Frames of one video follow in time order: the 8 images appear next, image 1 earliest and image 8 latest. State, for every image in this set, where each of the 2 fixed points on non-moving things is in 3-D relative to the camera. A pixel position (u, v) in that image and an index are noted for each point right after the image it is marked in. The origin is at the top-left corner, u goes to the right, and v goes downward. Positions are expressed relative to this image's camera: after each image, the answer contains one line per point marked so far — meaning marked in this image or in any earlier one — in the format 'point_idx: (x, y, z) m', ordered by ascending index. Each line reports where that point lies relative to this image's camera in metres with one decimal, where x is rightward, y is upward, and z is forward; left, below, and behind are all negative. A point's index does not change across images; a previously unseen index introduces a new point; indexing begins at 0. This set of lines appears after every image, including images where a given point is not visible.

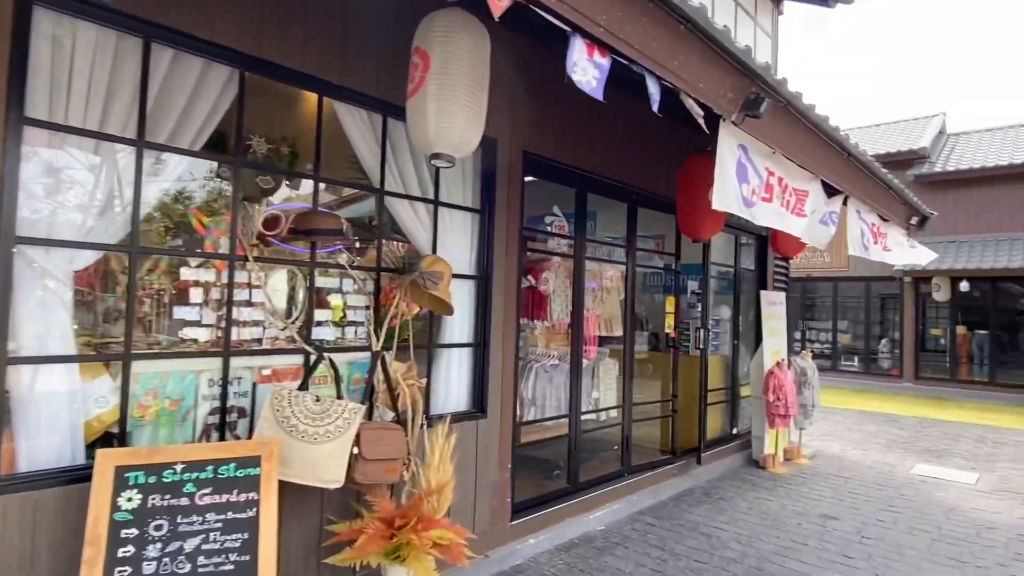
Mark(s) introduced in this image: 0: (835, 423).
0: (+4.6, -1.9, +8.6) m
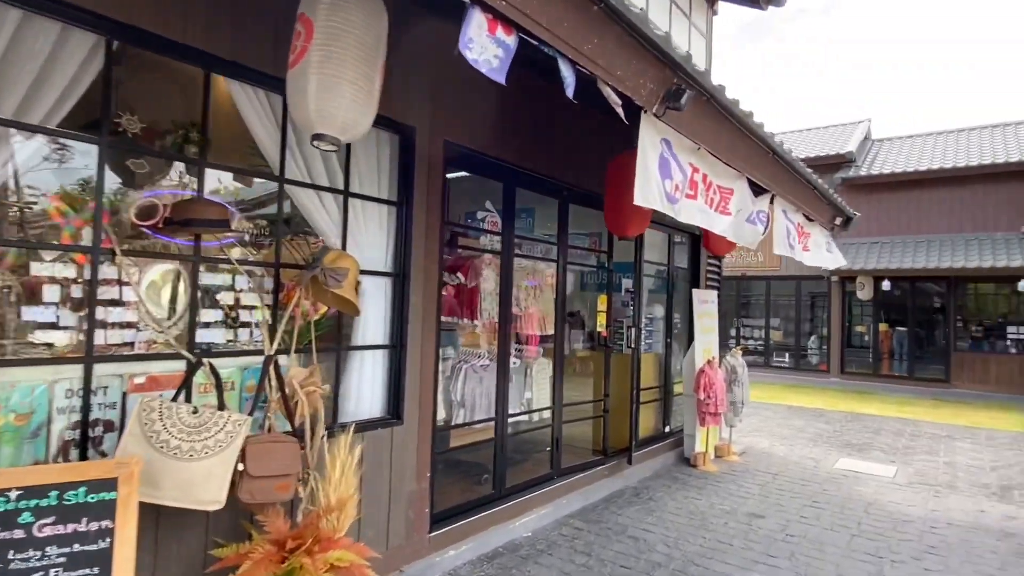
0: (+3.7, -1.9, +8.8) m
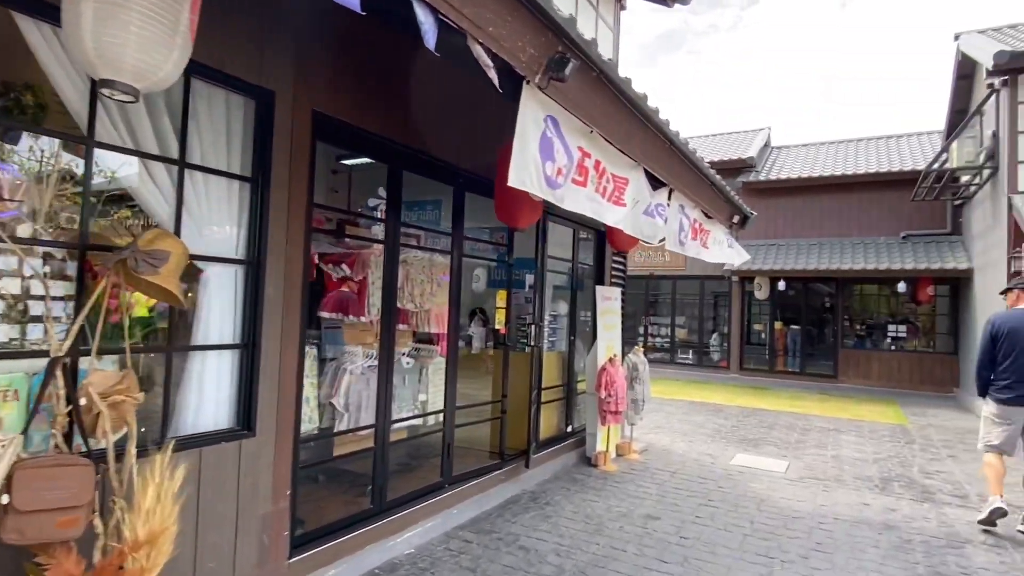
0: (+2.3, -1.9, +8.9) m
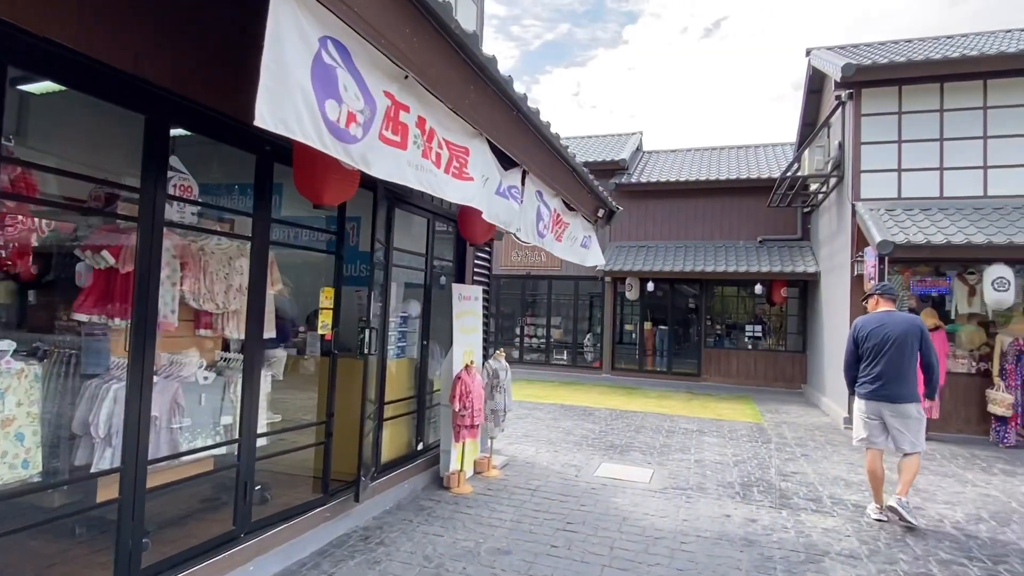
0: (+0.3, -1.9, +8.4) m
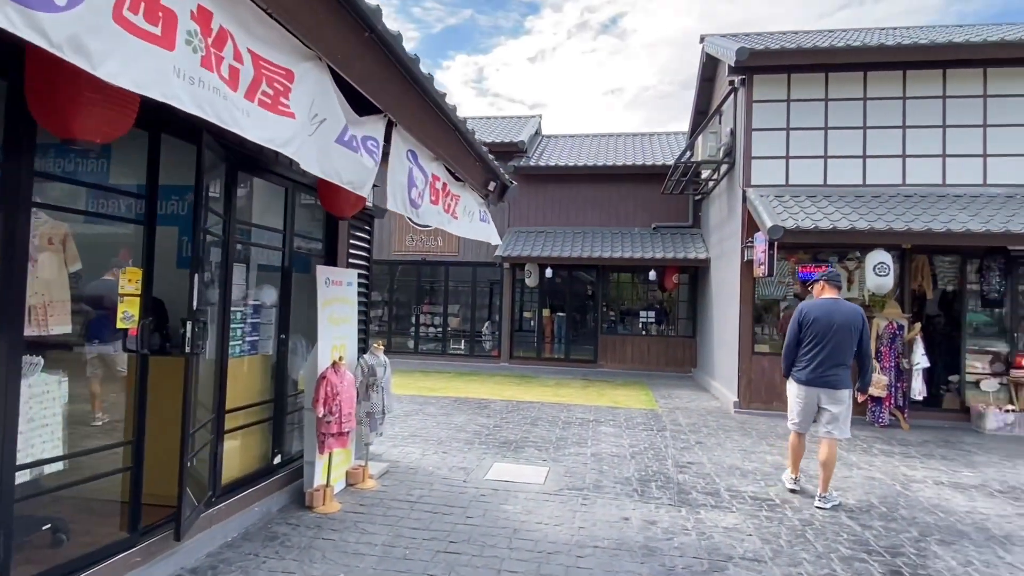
0: (-1.1, -1.7, +7.7) m
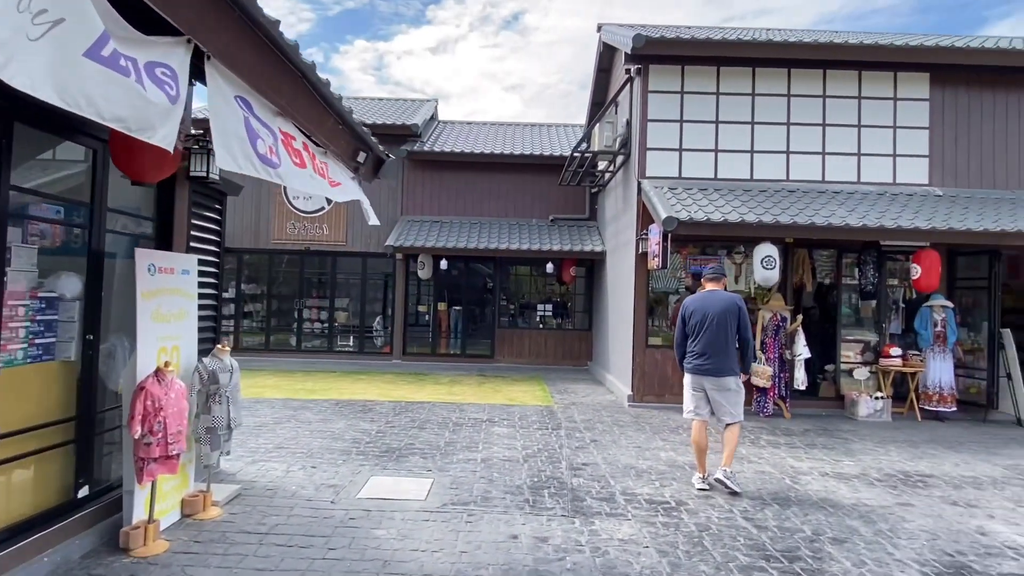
0: (-2.5, -1.6, +6.9) m
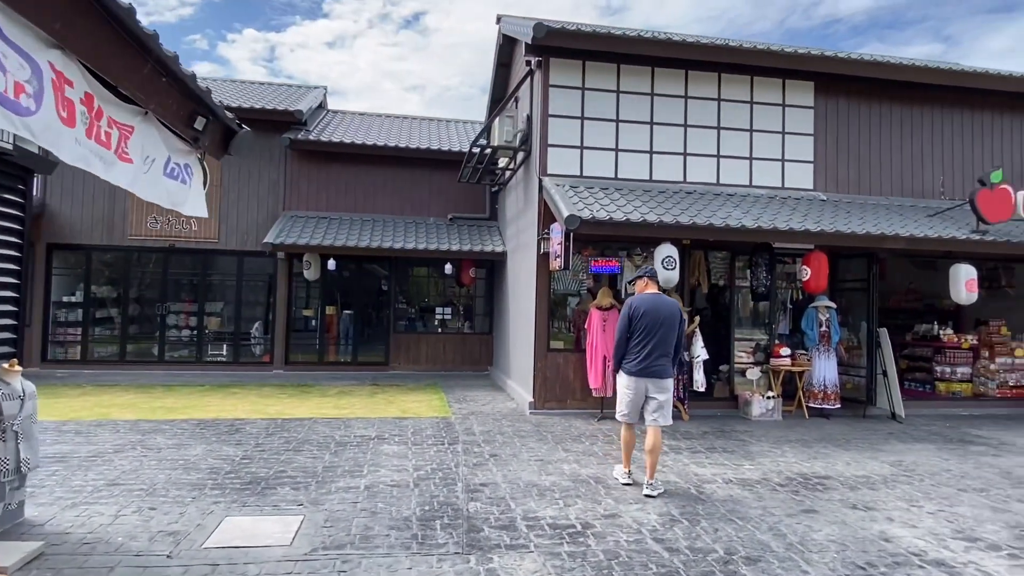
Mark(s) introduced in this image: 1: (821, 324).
0: (-3.6, -1.6, +5.8) m
1: (+4.5, -0.5, +8.6) m
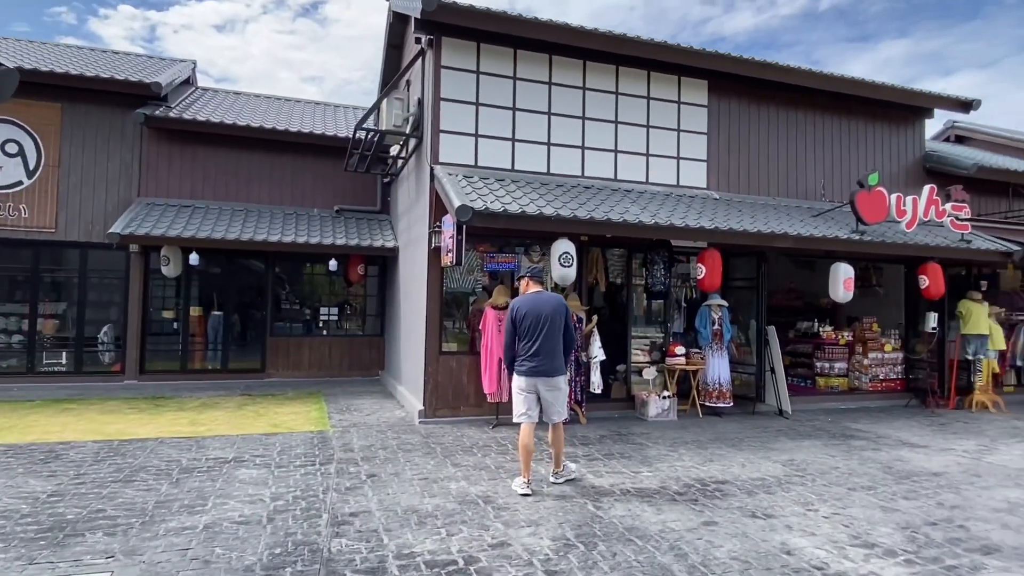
0: (-4.6, -1.6, +4.5) m
1: (+2.9, -0.5, +8.6) m
